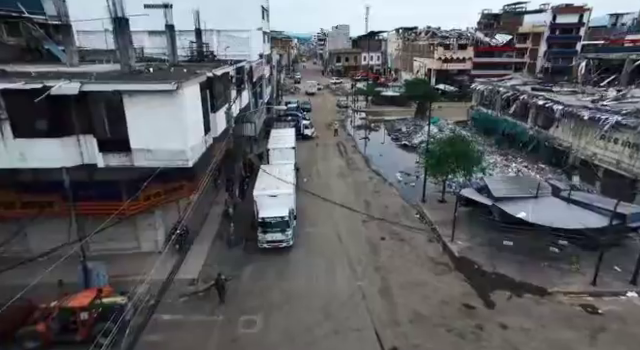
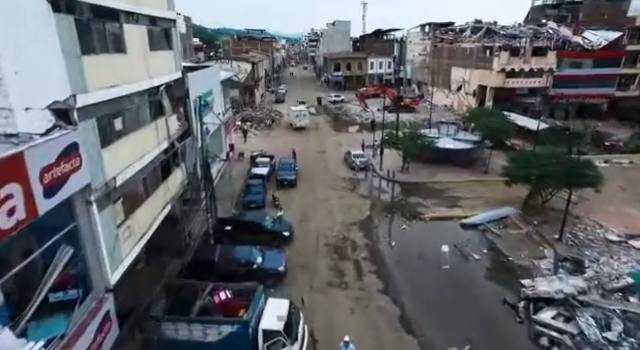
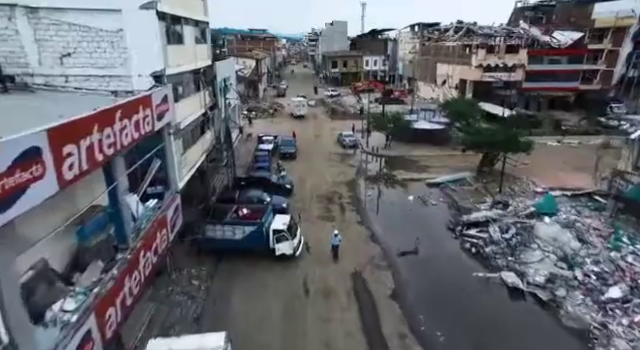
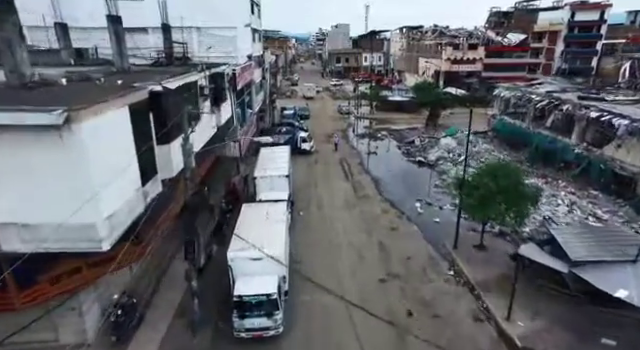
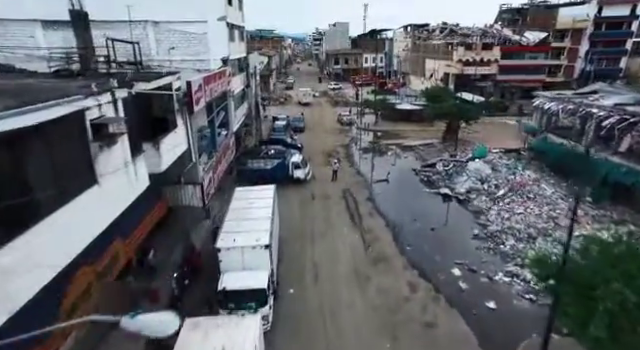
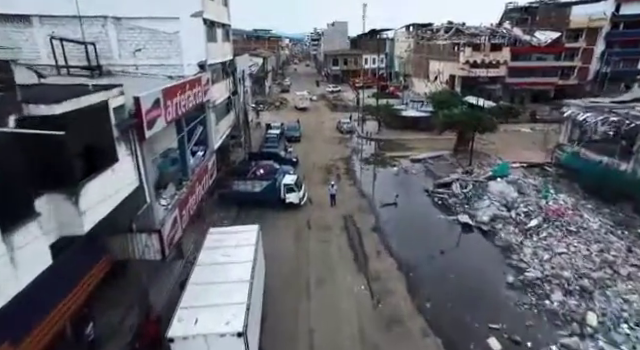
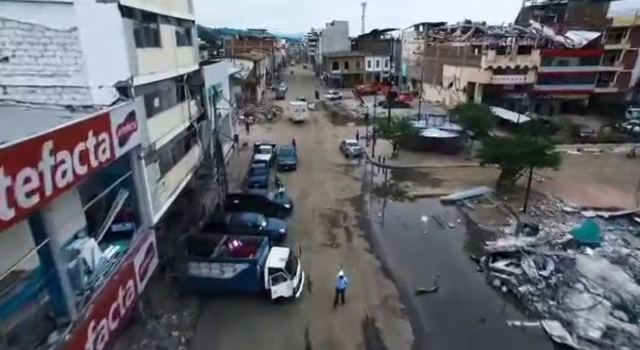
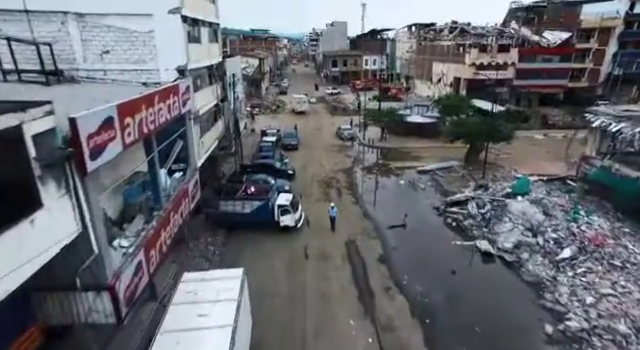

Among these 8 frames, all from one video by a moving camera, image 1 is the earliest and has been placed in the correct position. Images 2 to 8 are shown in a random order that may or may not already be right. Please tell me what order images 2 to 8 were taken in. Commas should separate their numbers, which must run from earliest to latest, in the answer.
4, 5, 6, 8, 3, 7, 2
